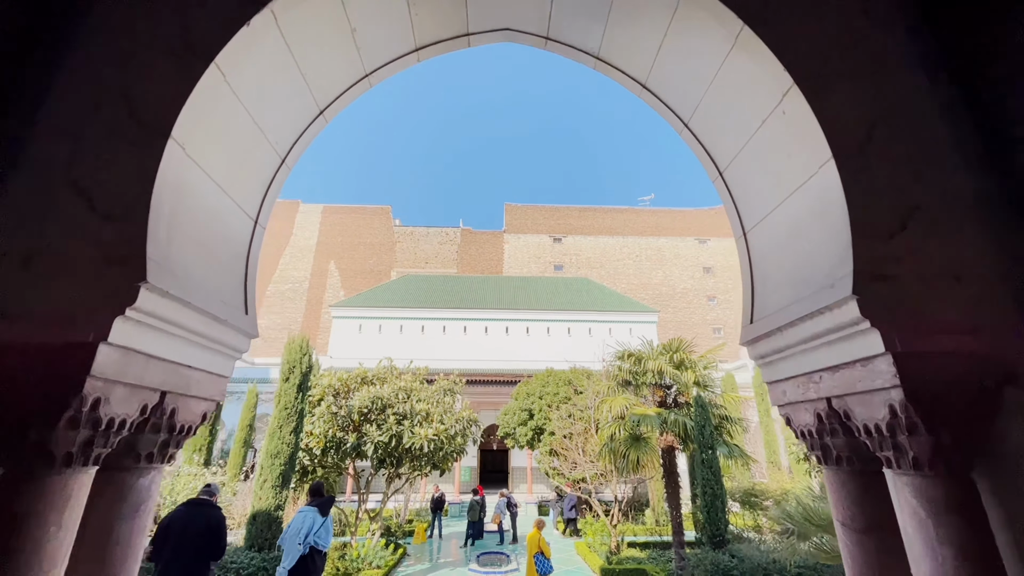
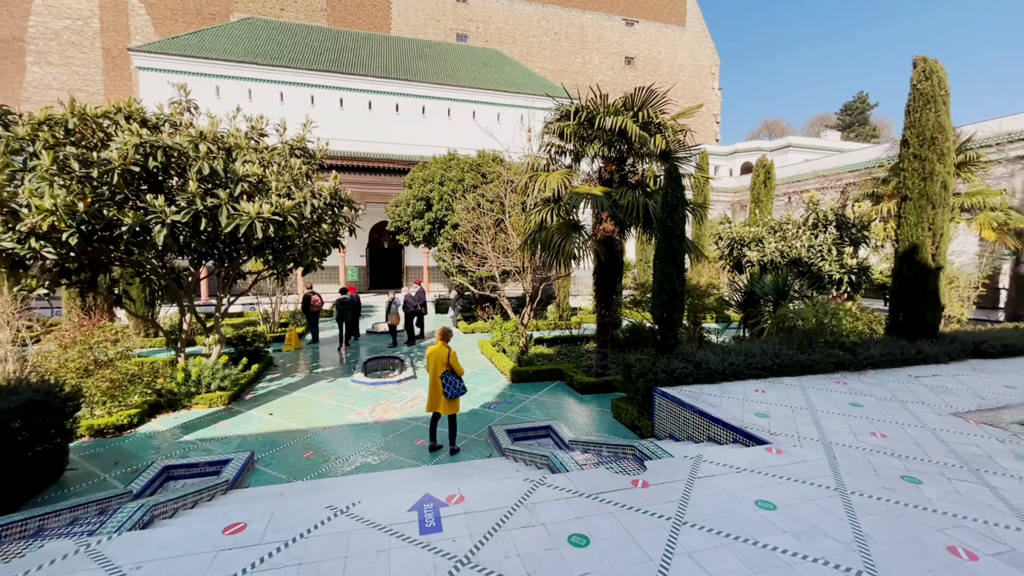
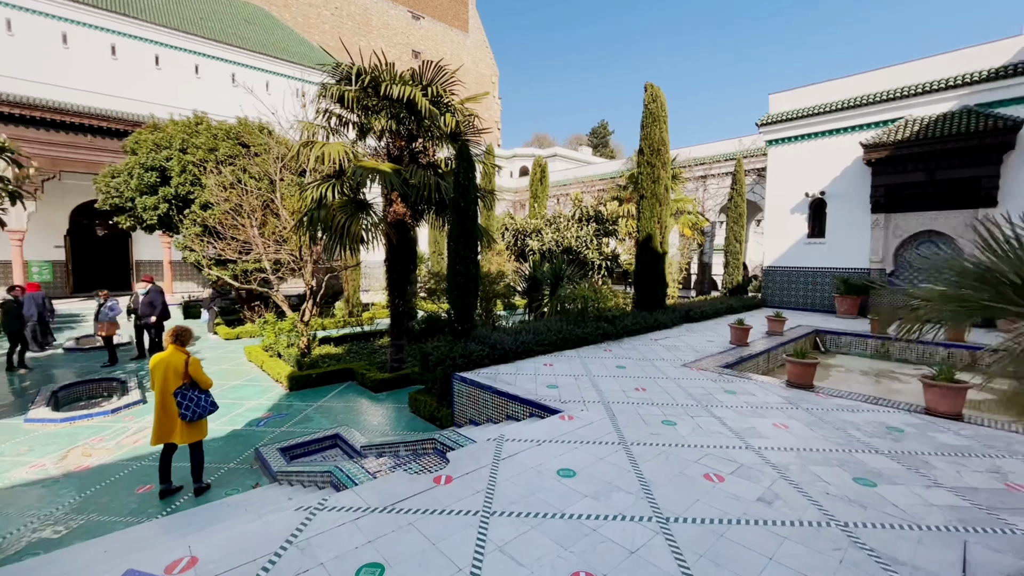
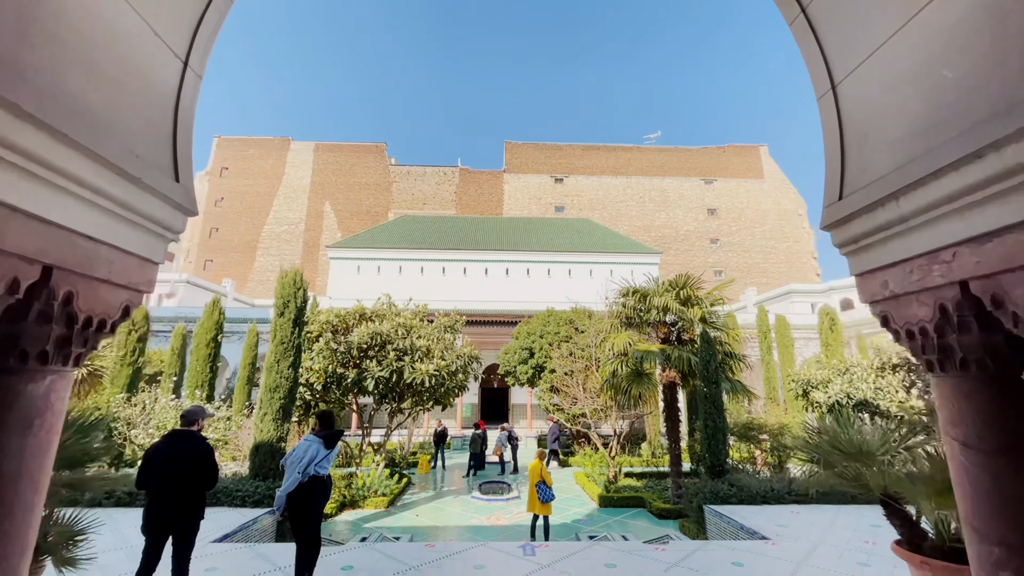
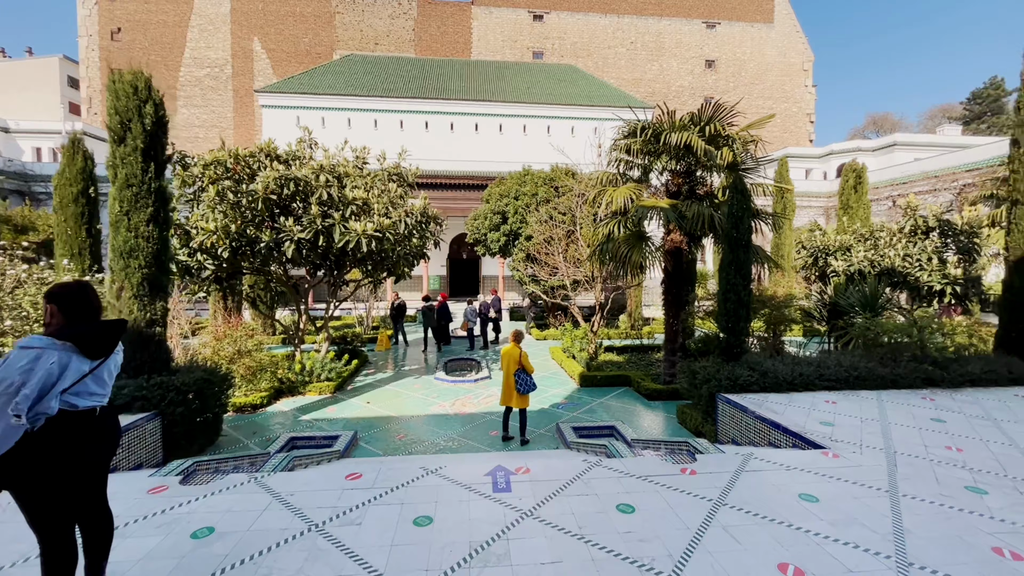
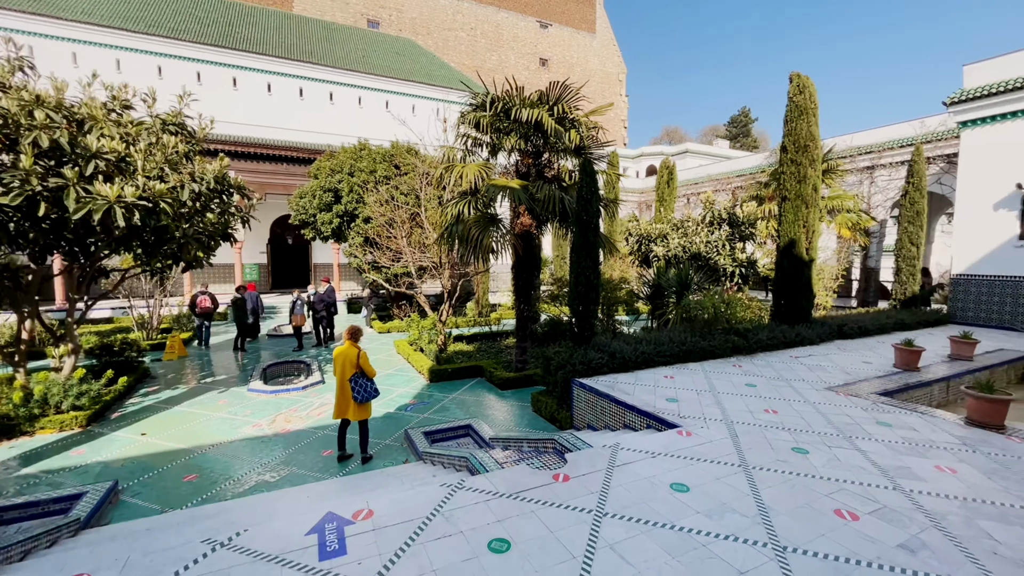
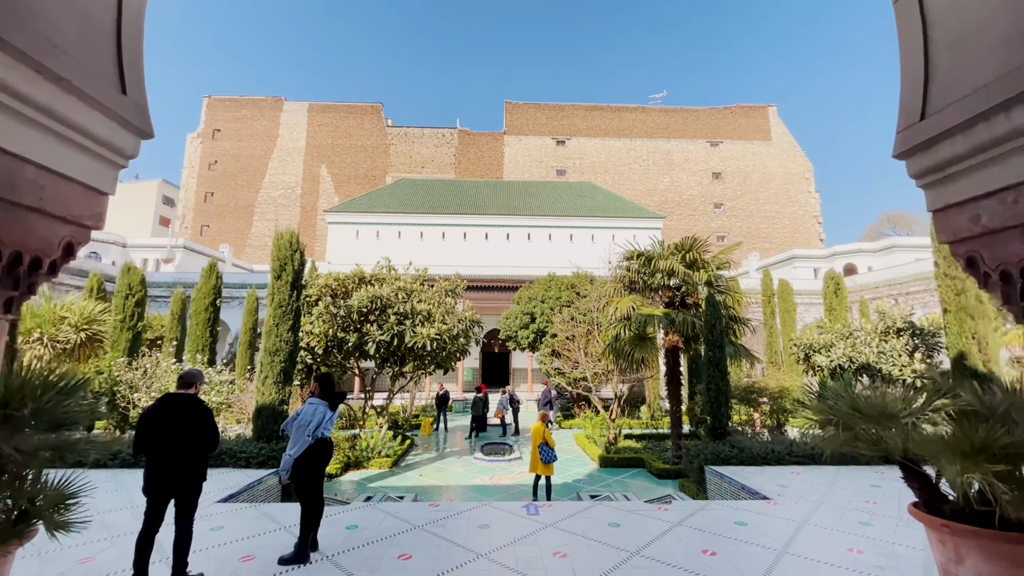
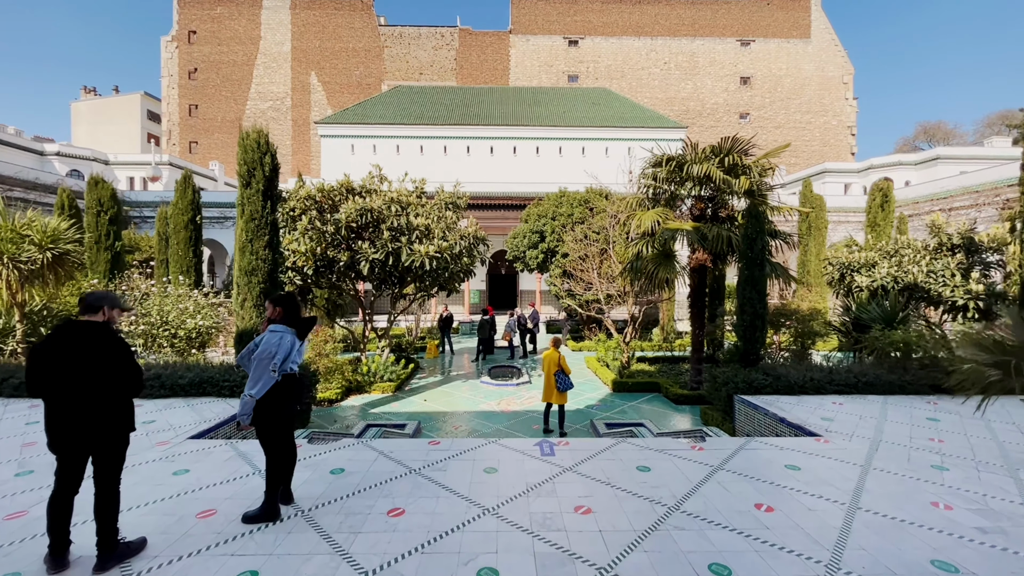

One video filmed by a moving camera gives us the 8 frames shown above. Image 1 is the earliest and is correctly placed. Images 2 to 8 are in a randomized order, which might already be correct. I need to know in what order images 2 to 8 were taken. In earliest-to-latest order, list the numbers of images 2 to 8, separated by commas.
4, 7, 8, 5, 2, 6, 3
